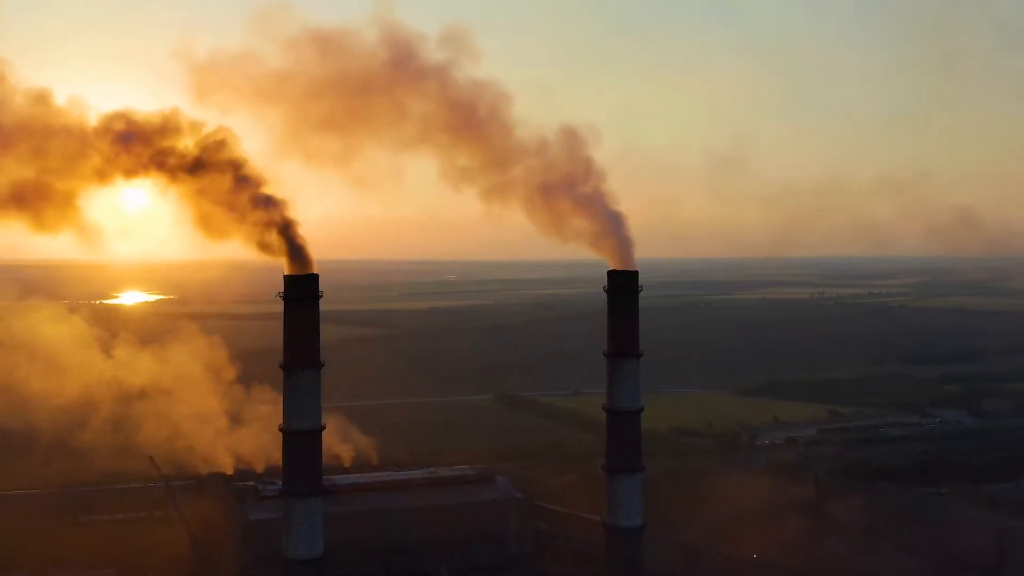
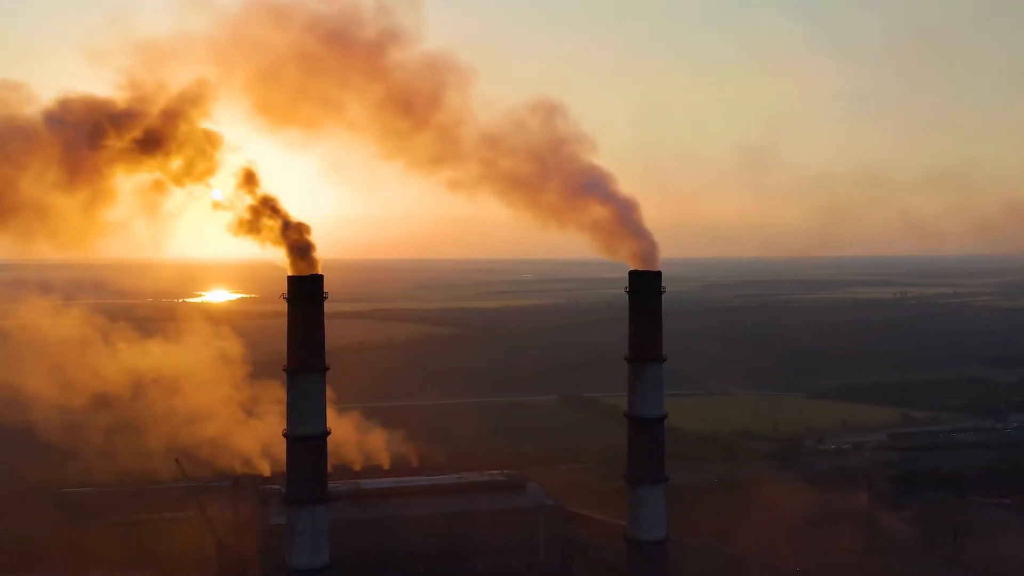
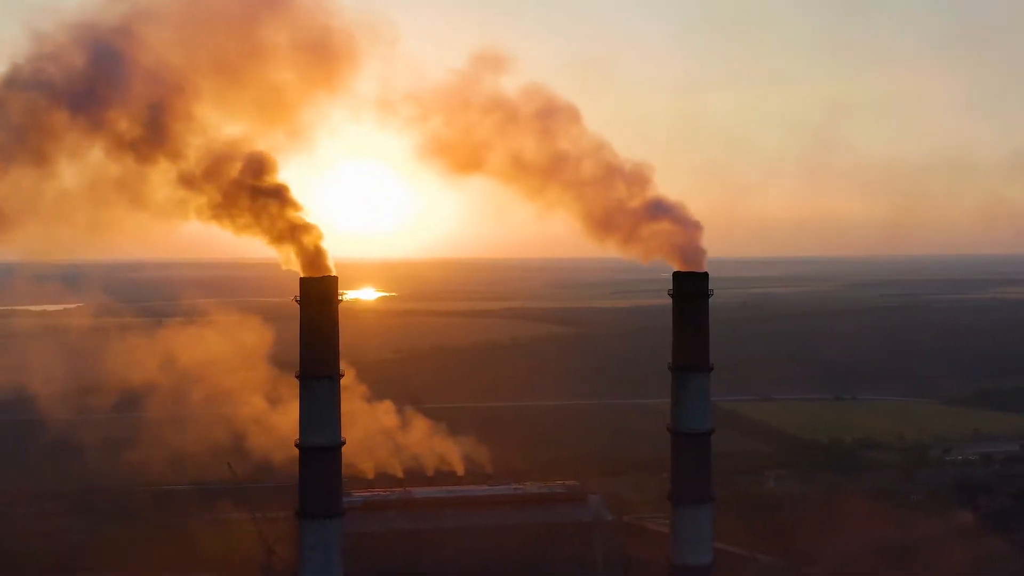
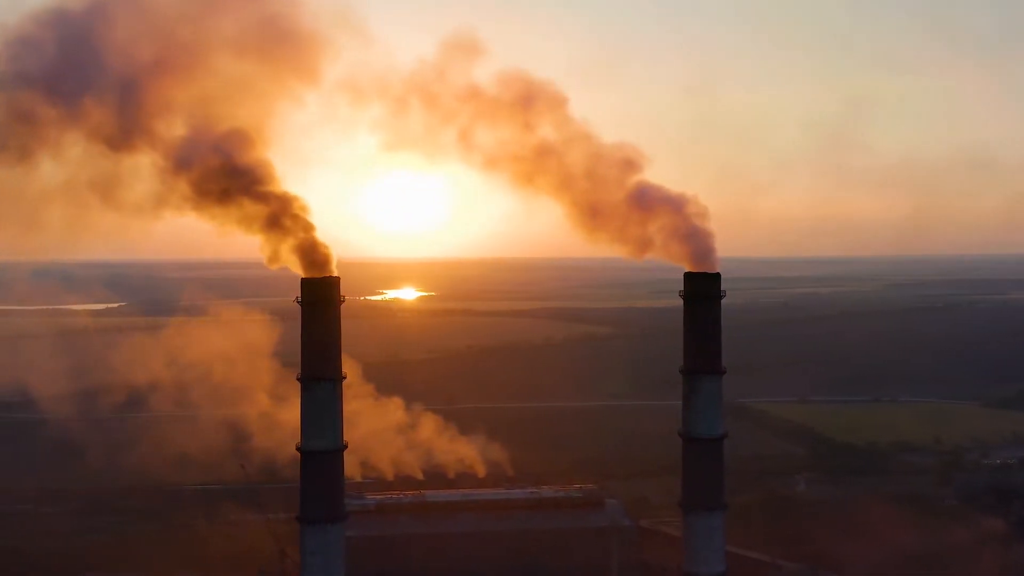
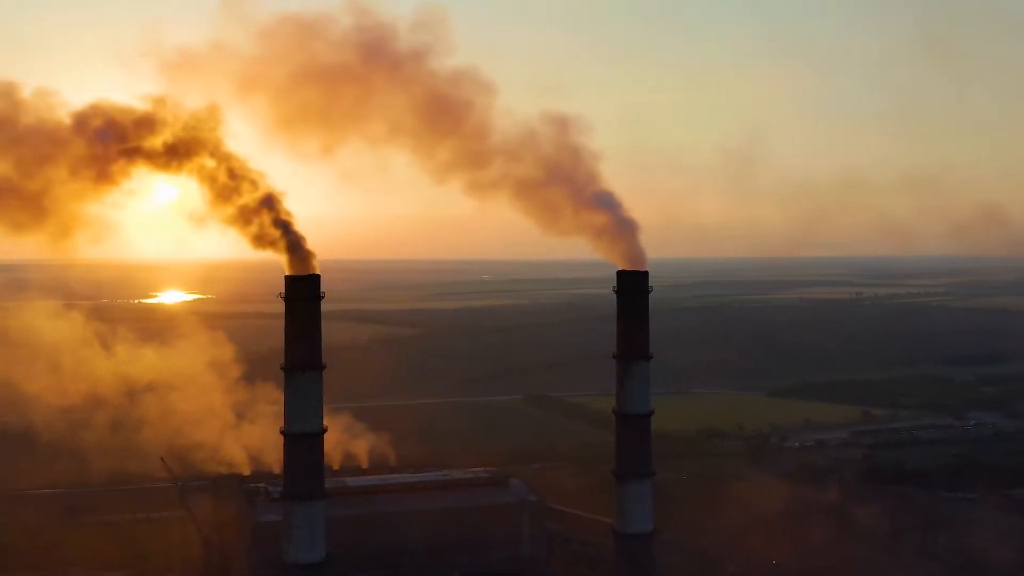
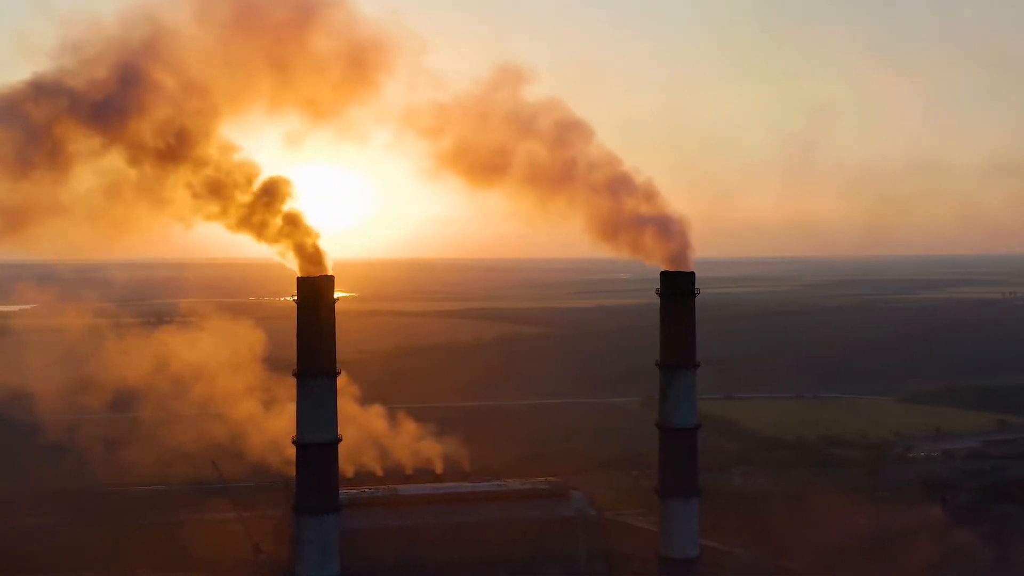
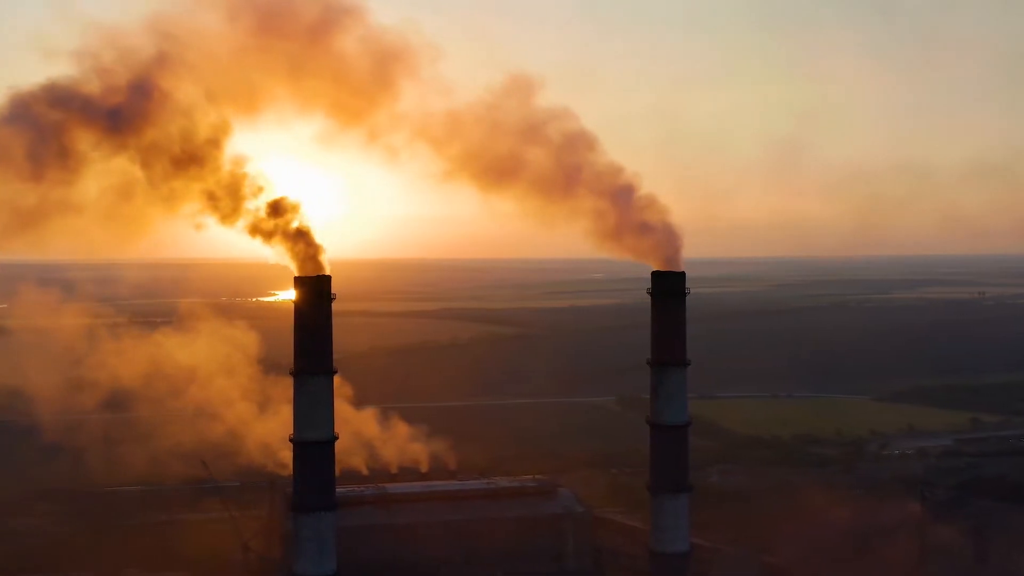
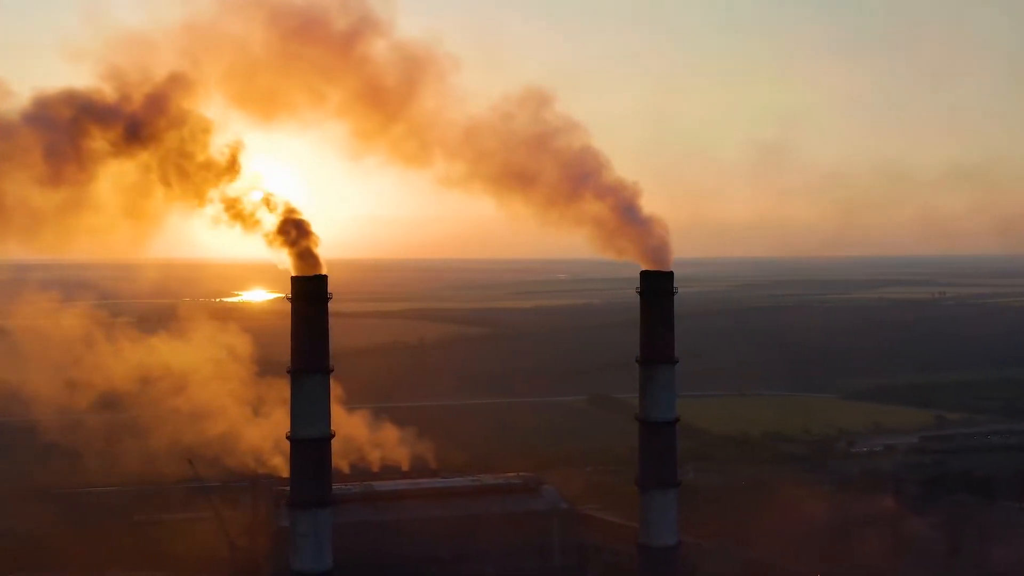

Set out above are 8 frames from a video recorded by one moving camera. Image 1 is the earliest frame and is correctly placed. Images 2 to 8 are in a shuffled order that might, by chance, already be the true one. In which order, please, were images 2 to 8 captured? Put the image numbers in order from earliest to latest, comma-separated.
5, 2, 8, 7, 6, 3, 4
